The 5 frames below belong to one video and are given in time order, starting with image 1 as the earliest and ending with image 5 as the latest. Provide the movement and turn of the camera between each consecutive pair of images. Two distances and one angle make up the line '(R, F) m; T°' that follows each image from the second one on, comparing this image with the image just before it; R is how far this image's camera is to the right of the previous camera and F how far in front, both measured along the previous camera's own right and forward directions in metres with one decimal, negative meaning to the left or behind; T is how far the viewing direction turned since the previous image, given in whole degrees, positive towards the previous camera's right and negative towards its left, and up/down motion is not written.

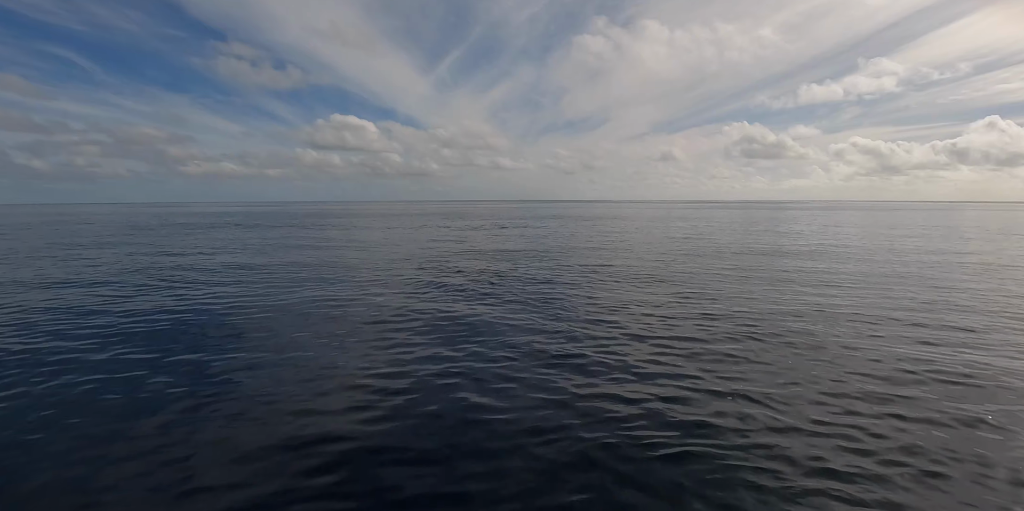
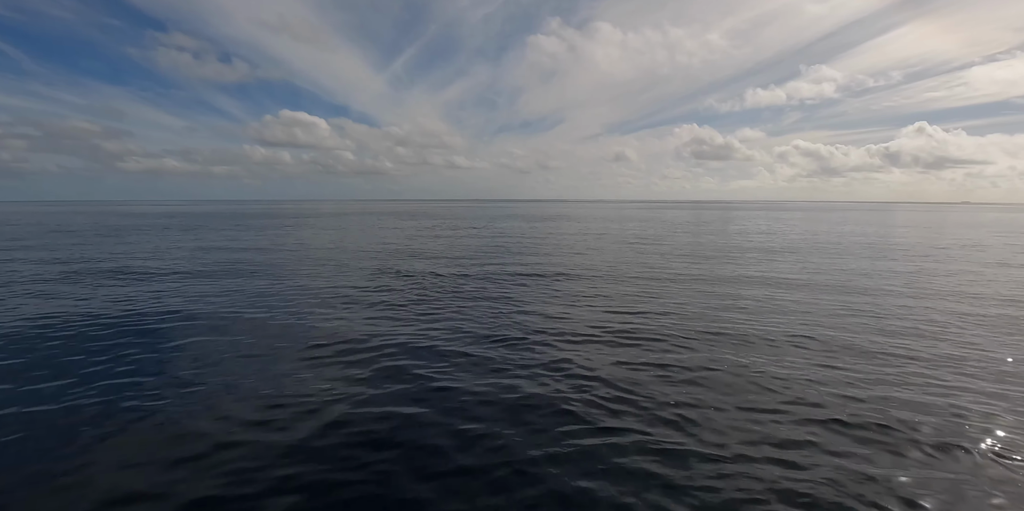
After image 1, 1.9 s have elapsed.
(-0.3, +2.5) m; +5°
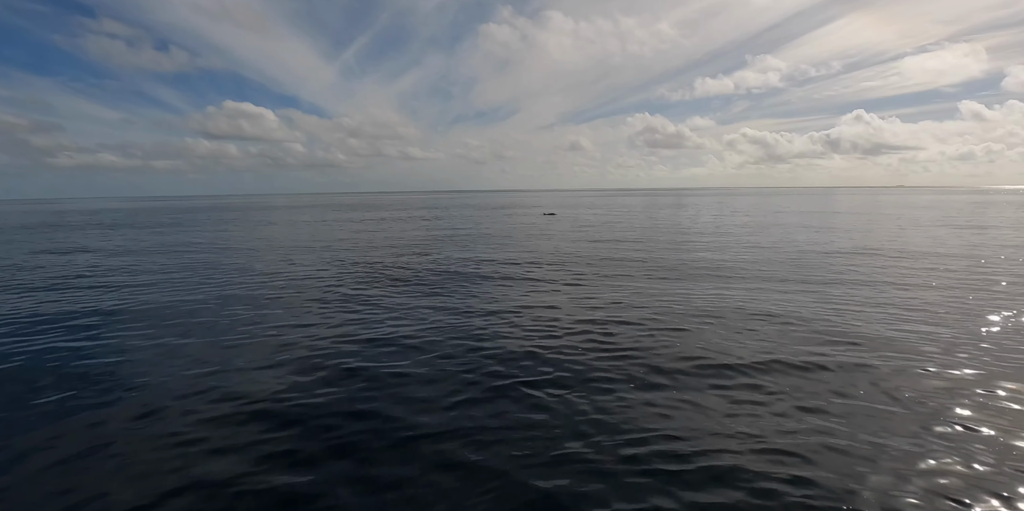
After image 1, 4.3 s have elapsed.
(-0.8, +1.9) m; +5°
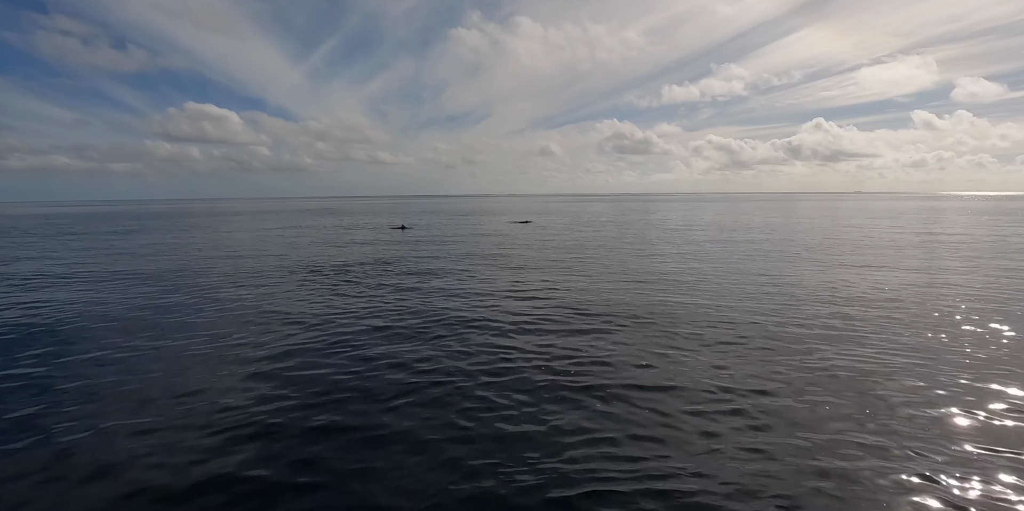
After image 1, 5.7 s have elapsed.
(0.0, +1.8) m; +3°
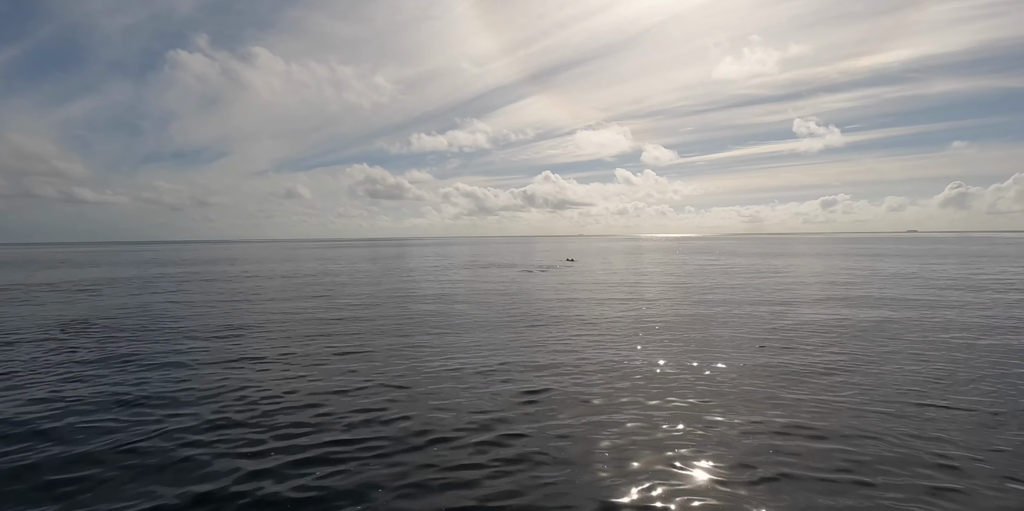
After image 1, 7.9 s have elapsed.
(-0.8, +0.7) m; +3°
